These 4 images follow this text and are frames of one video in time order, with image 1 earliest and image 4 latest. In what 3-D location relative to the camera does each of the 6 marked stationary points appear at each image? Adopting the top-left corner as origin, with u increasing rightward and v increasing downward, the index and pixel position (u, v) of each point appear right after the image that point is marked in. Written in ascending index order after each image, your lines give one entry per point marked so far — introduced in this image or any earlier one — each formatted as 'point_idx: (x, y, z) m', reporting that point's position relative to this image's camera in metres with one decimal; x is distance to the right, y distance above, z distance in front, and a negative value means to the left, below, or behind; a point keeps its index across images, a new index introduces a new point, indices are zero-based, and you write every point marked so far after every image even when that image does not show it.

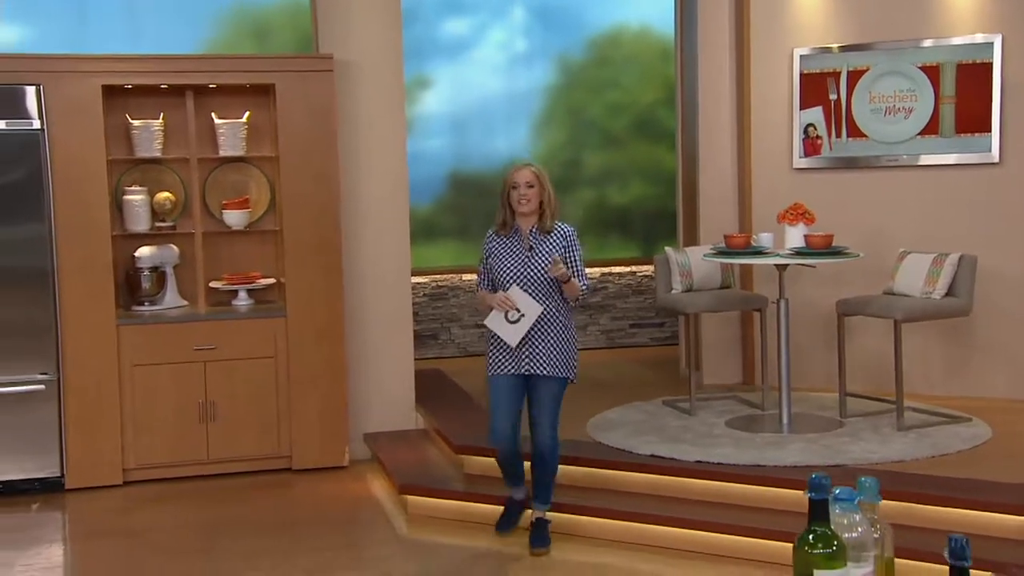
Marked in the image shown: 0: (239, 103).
0: (-1.5, +1.0, +6.0) m
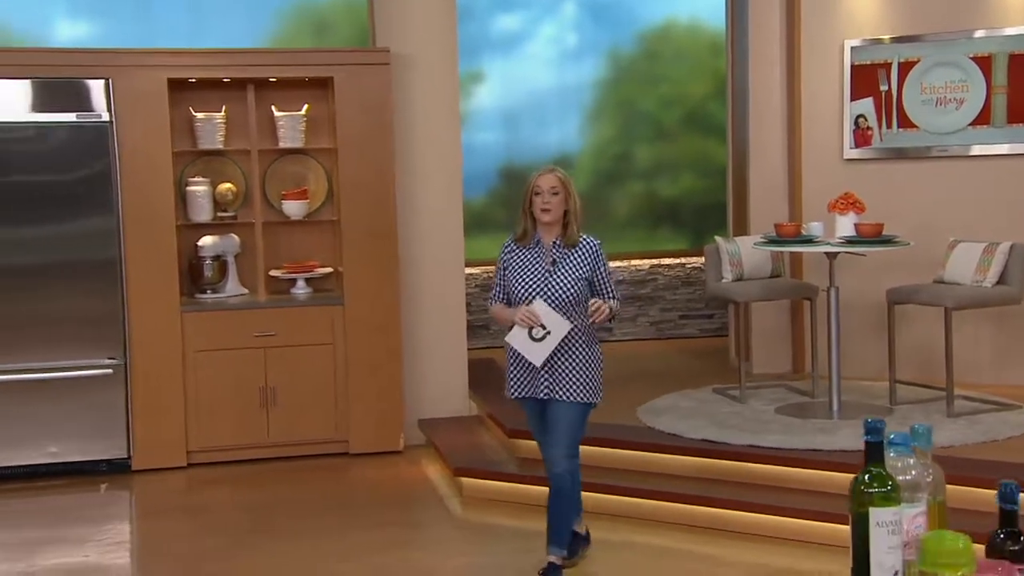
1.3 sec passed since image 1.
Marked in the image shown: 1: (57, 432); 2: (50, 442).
0: (-1.2, +1.1, +6.2) m
1: (-2.3, -0.7, +5.7) m
2: (-2.4, -0.8, +5.7) m
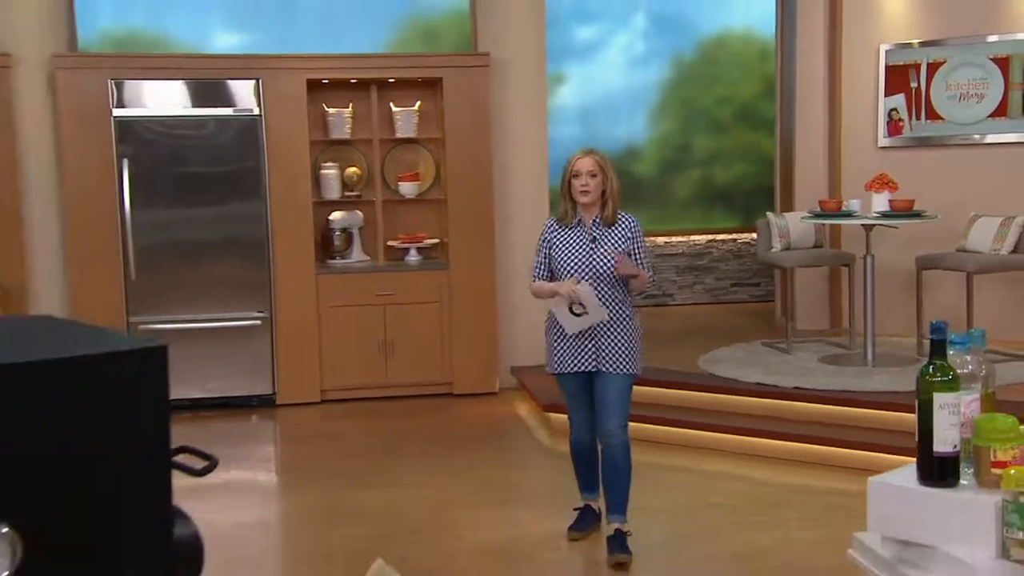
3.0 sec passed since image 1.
0: (-0.7, +1.3, +7.3) m
1: (-1.8, -0.5, +6.9) m
2: (-1.9, -0.6, +6.9) m
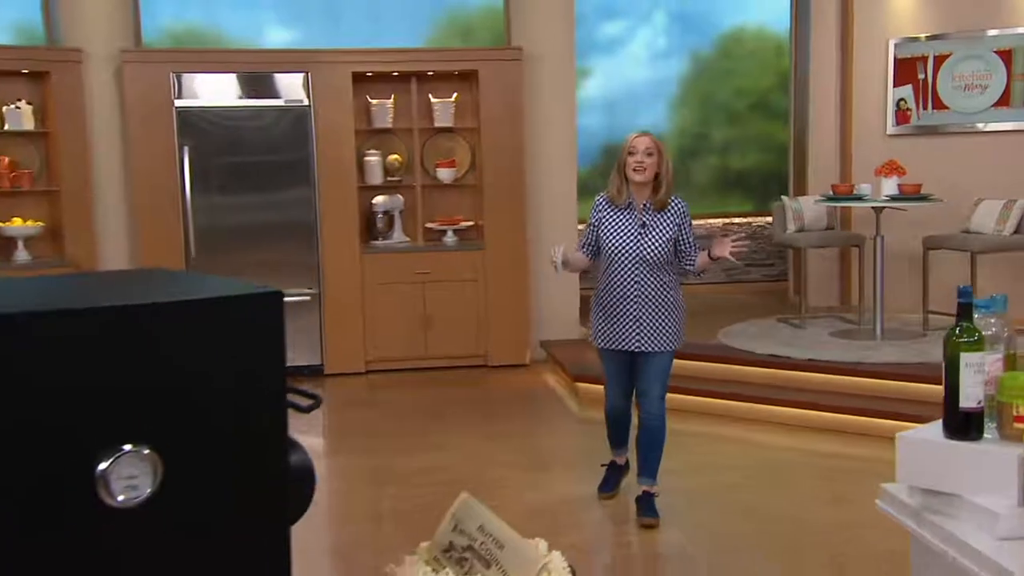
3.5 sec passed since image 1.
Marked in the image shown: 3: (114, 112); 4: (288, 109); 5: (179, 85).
0: (-0.4, +1.4, +7.8) m
1: (-1.6, -0.4, +7.4) m
2: (-1.7, -0.4, +7.4) m
3: (-2.6, +1.1, +7.2) m
4: (-1.5, +1.2, +7.3) m
5: (-2.1, +1.3, +7.1) m
